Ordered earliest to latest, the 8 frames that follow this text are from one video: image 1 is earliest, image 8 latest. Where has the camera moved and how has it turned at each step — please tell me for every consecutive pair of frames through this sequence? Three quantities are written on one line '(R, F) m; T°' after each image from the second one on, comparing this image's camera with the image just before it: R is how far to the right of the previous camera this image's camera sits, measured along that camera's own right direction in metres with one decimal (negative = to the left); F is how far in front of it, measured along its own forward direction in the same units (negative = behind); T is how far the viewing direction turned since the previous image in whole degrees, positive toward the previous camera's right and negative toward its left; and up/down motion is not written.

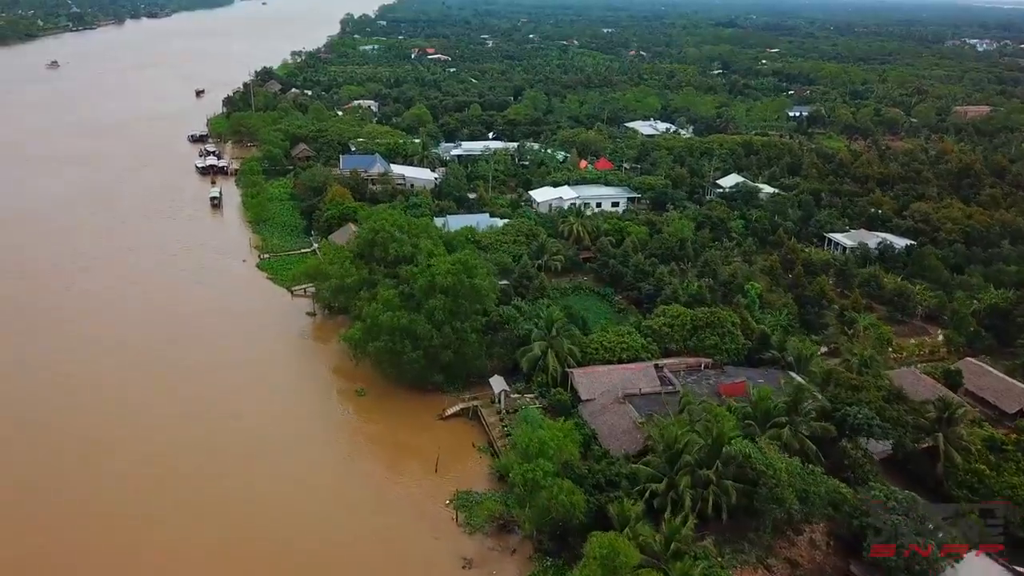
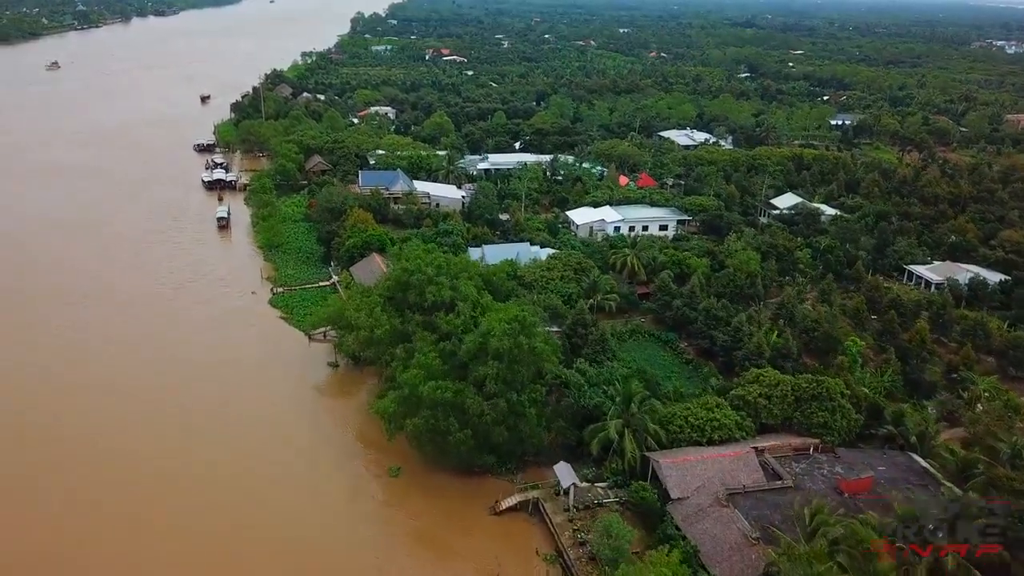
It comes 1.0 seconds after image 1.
(-1.1, +3.1) m; 0°
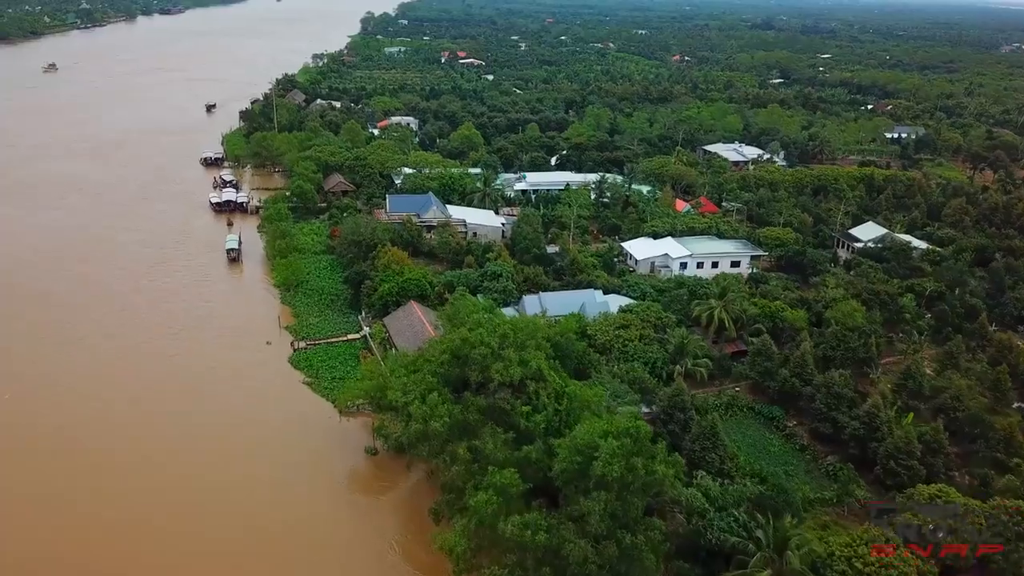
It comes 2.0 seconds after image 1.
(-1.4, +3.7) m; 0°
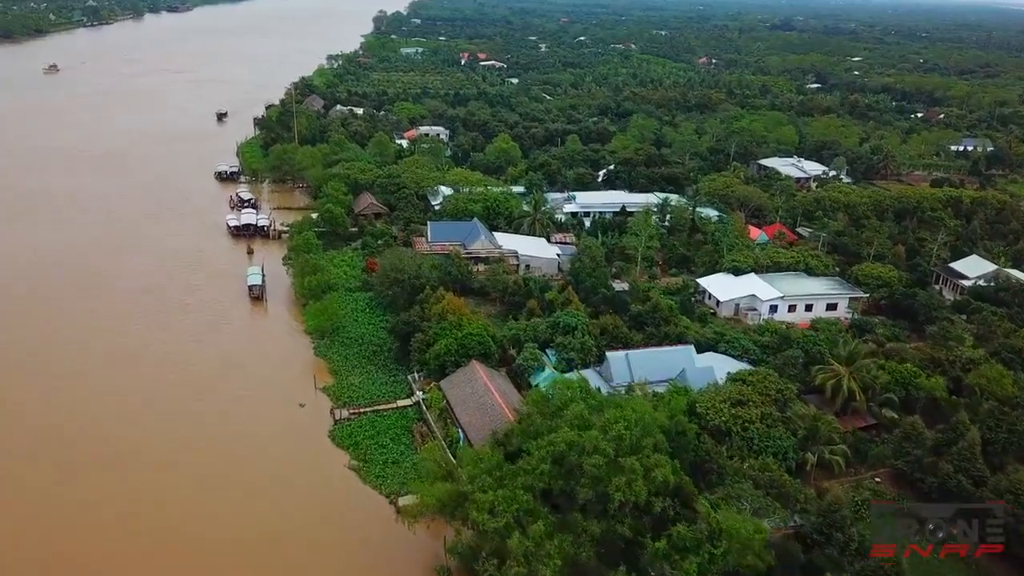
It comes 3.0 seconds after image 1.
(-1.6, +3.3) m; 0°
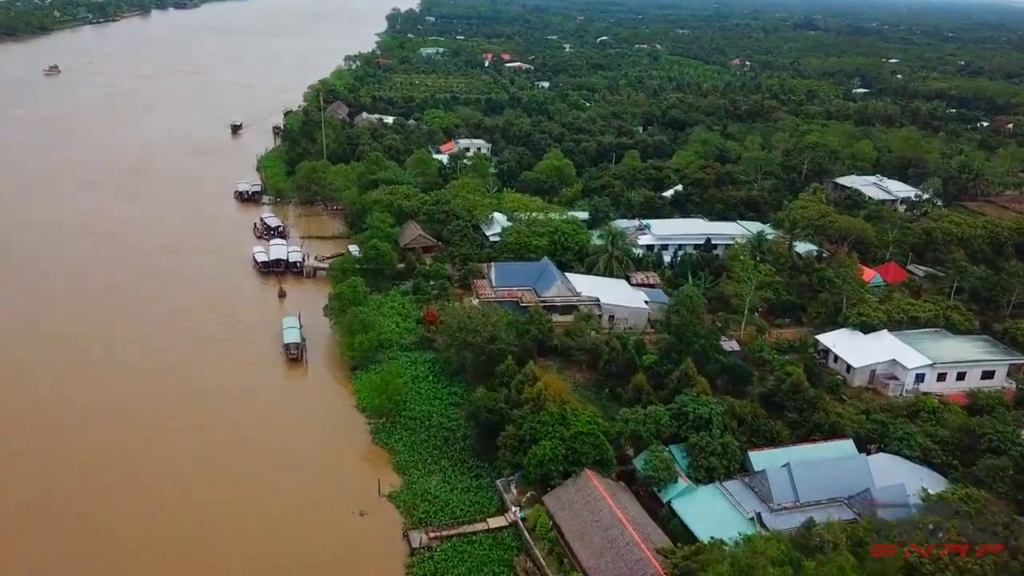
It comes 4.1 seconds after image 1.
(-1.9, +3.9) m; 0°
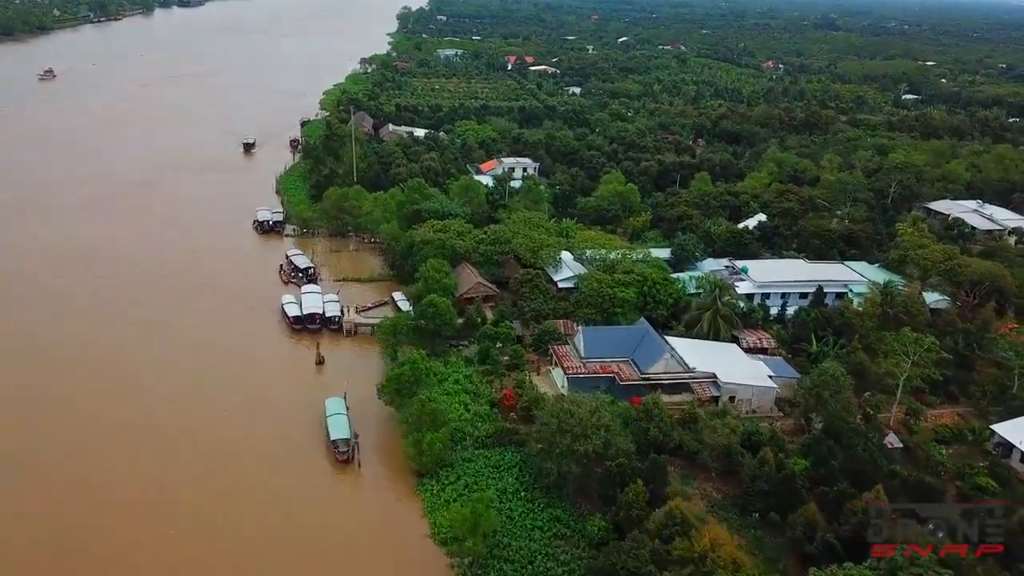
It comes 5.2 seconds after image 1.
(-1.9, +4.1) m; 0°
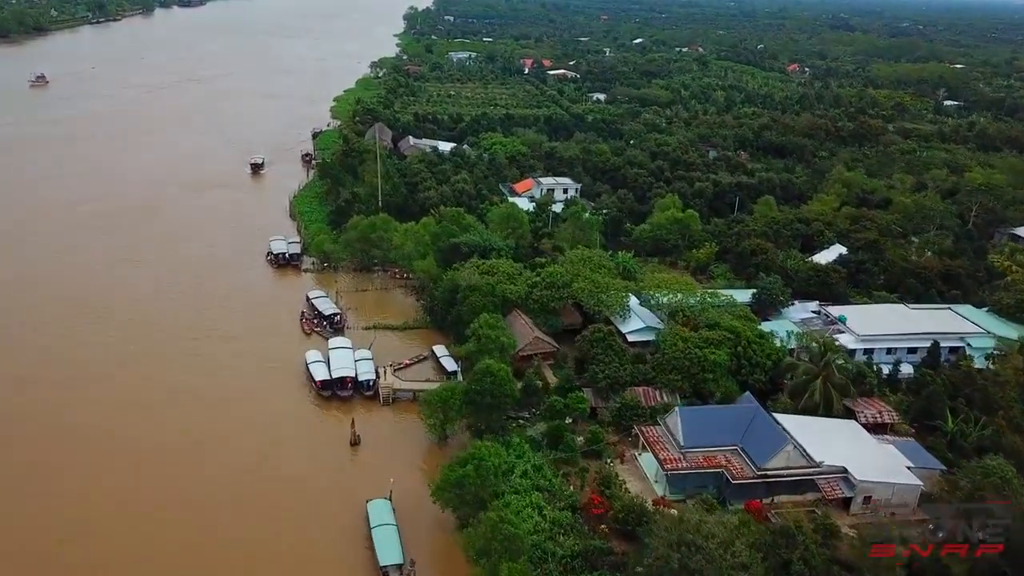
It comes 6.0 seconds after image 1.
(-1.4, +3.3) m; 0°
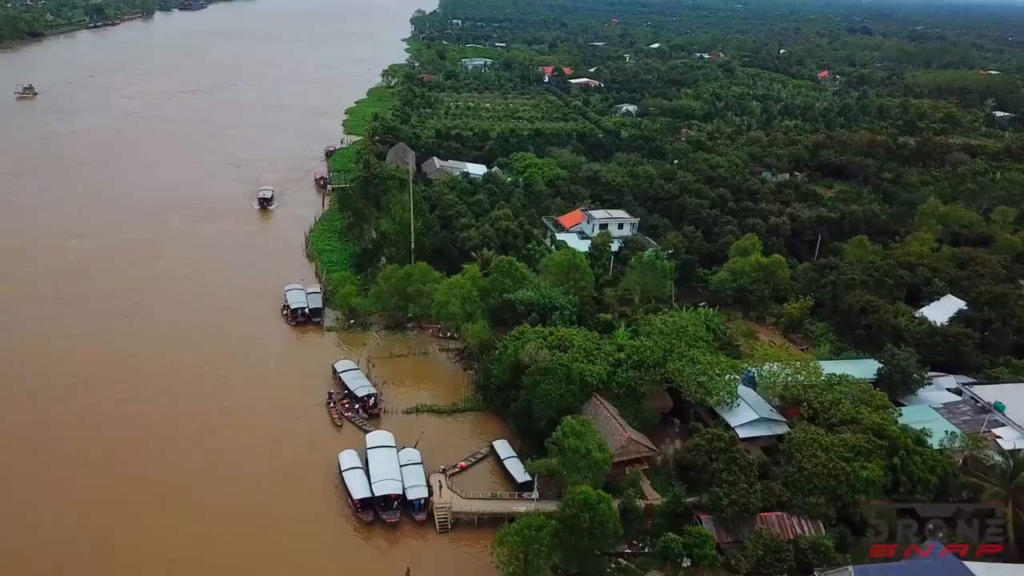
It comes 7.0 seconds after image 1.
(-1.5, +3.8) m; 0°
